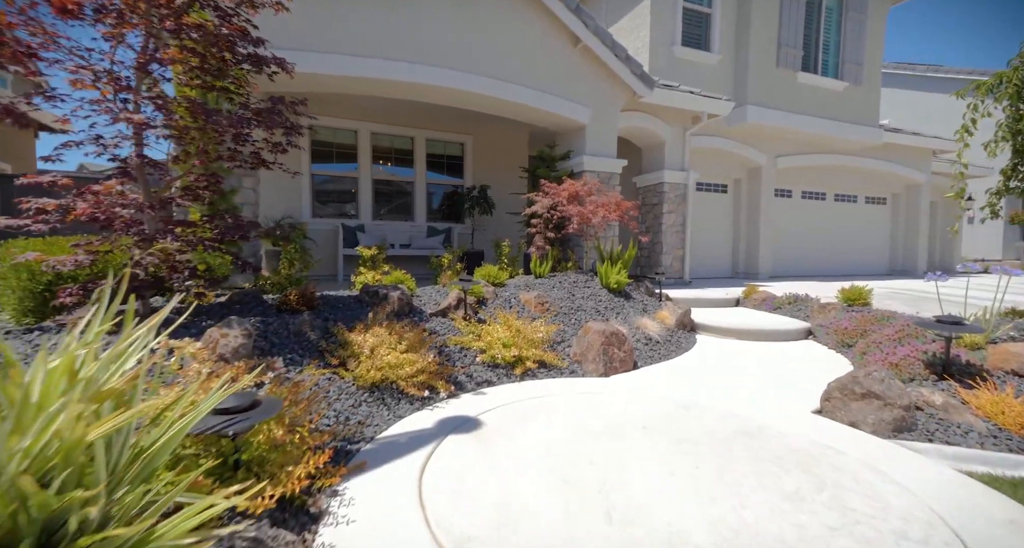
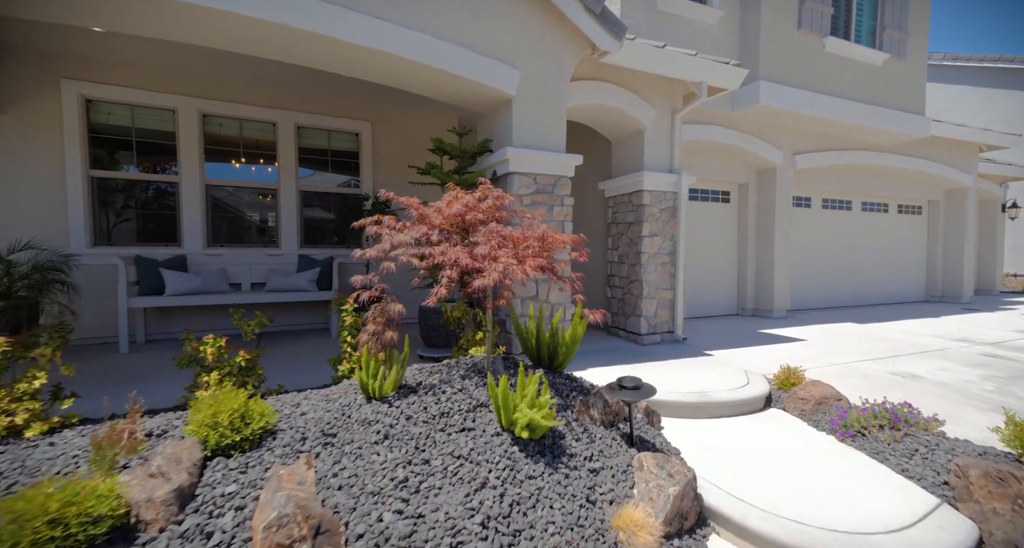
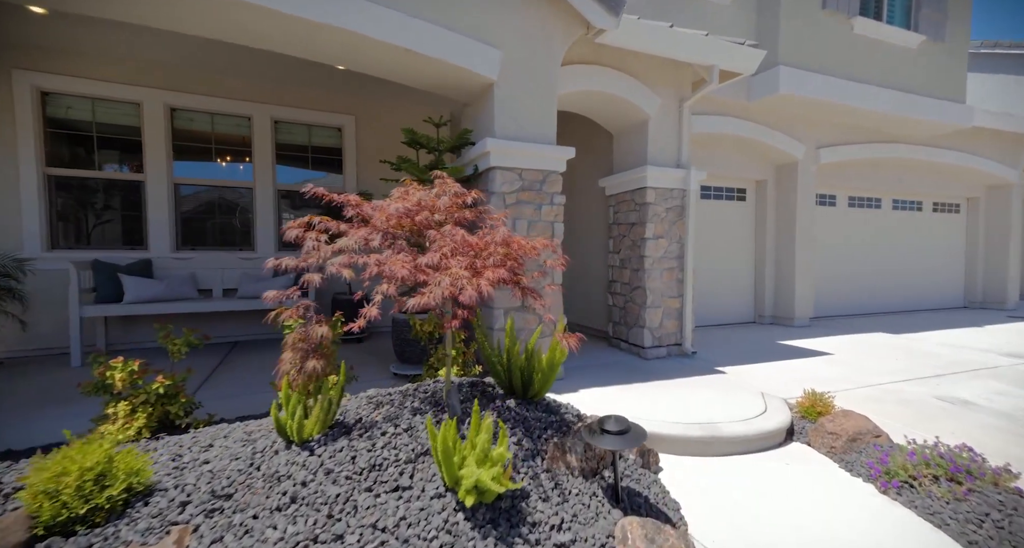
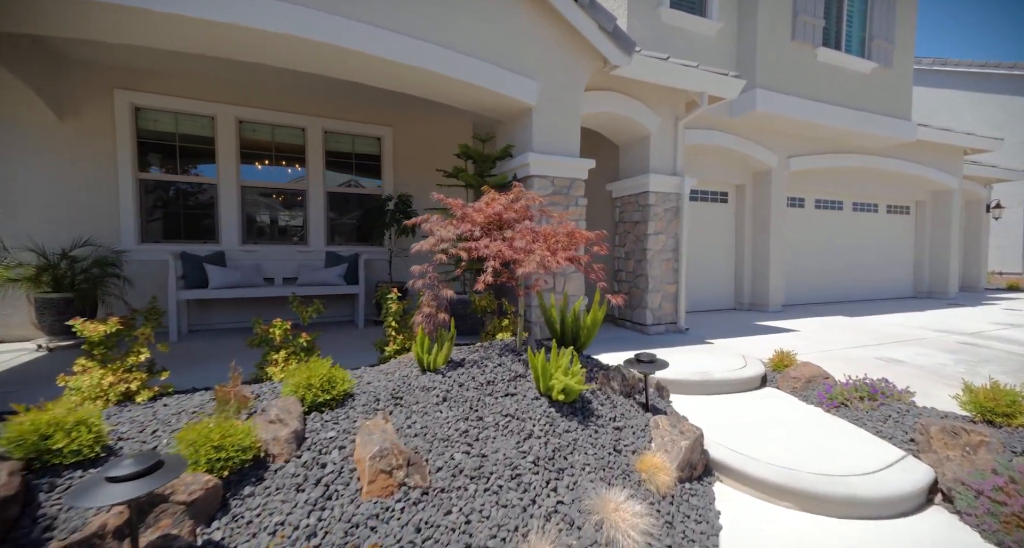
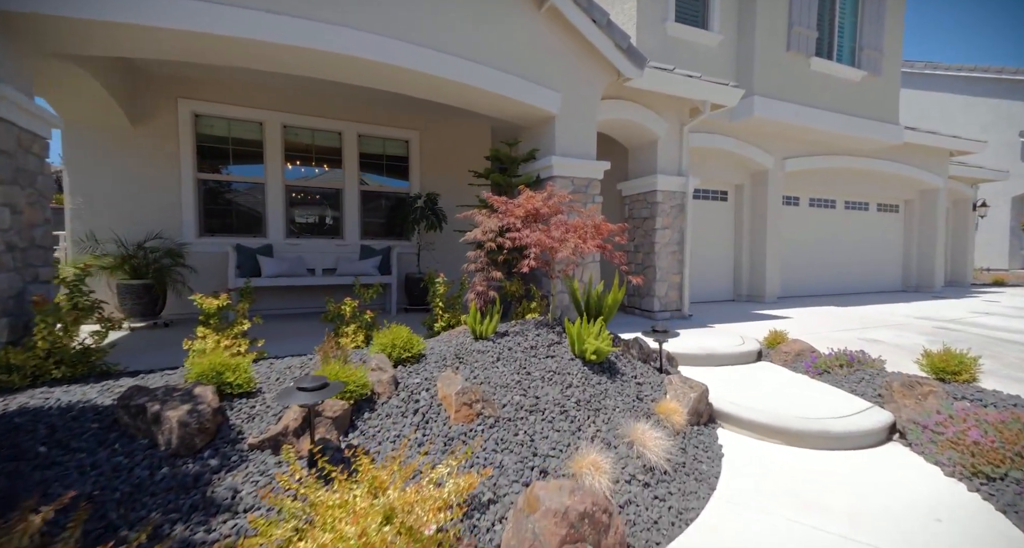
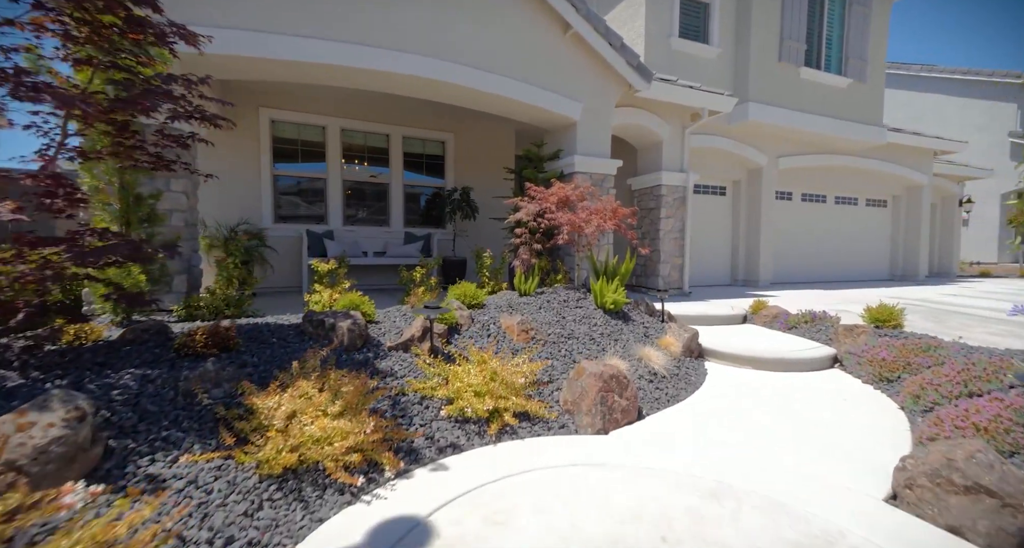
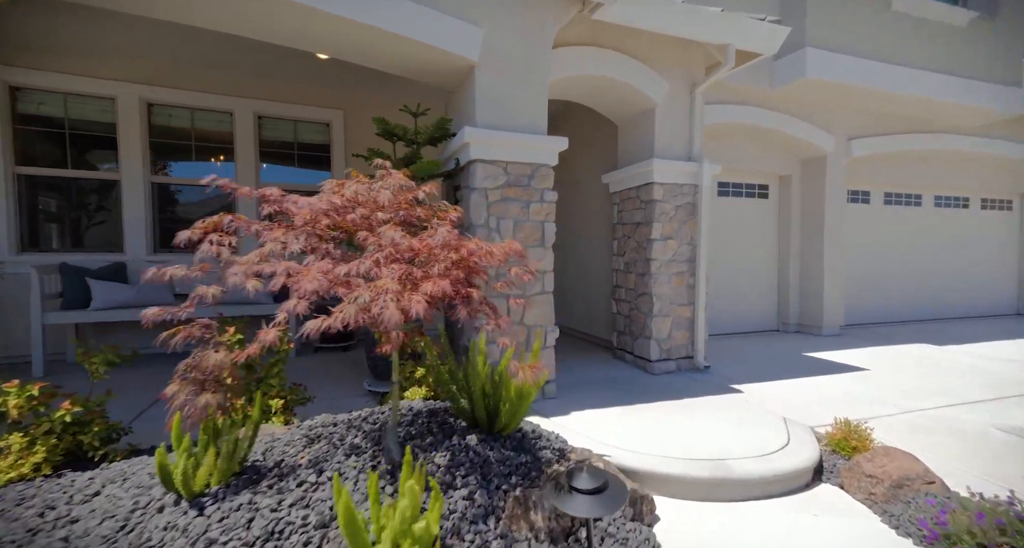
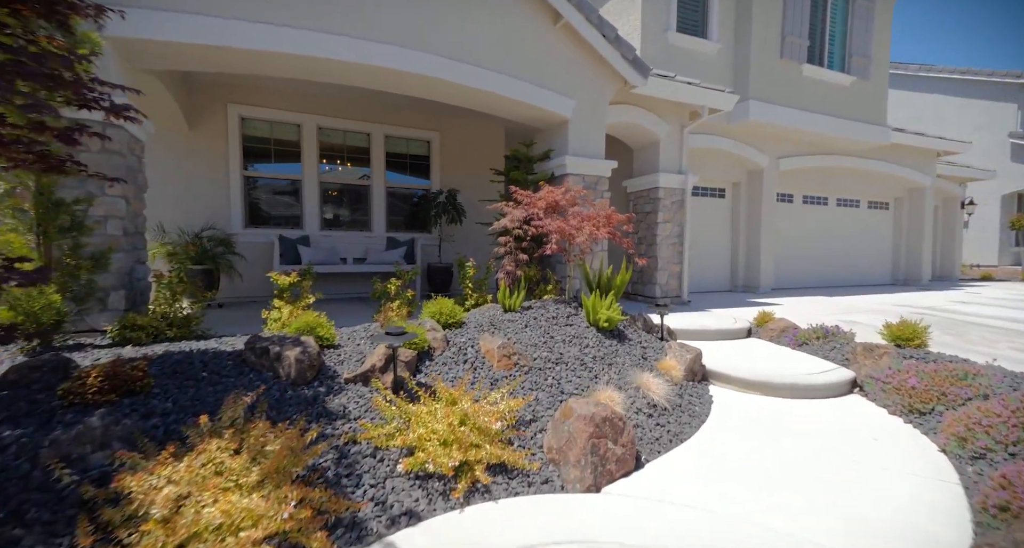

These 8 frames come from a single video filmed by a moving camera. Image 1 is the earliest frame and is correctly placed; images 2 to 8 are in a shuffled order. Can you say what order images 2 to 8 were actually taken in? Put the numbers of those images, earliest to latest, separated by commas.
6, 8, 5, 4, 2, 3, 7
